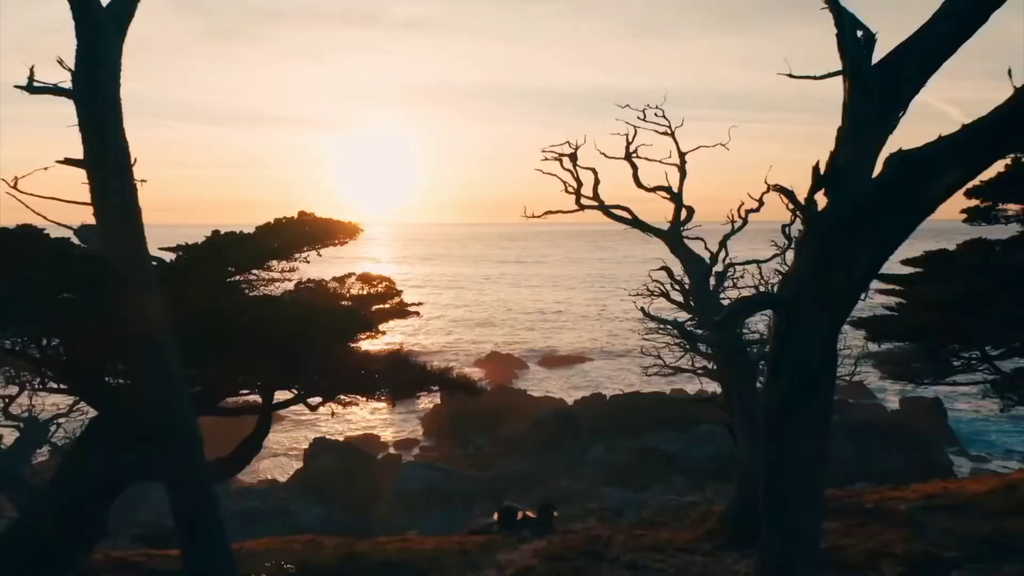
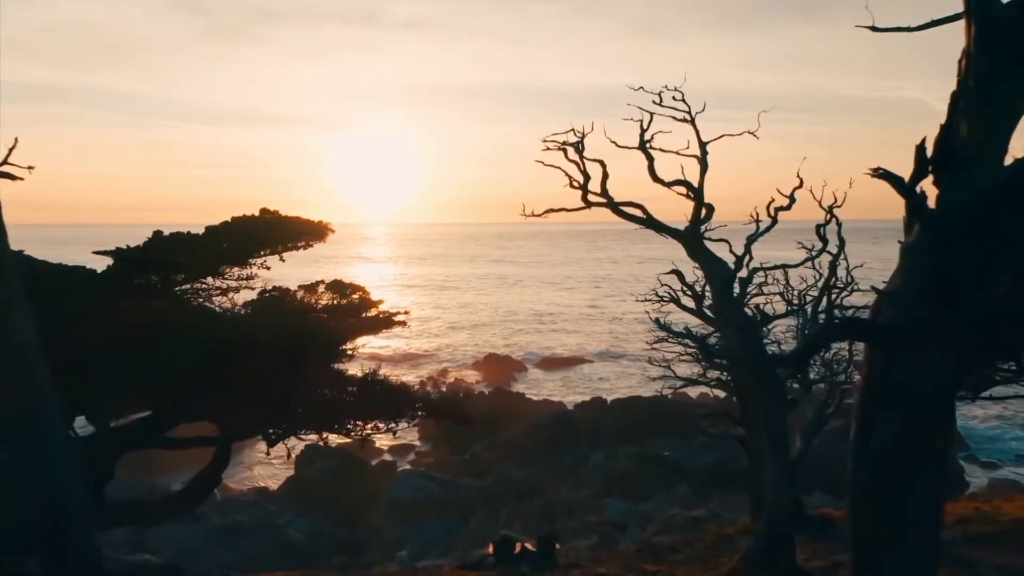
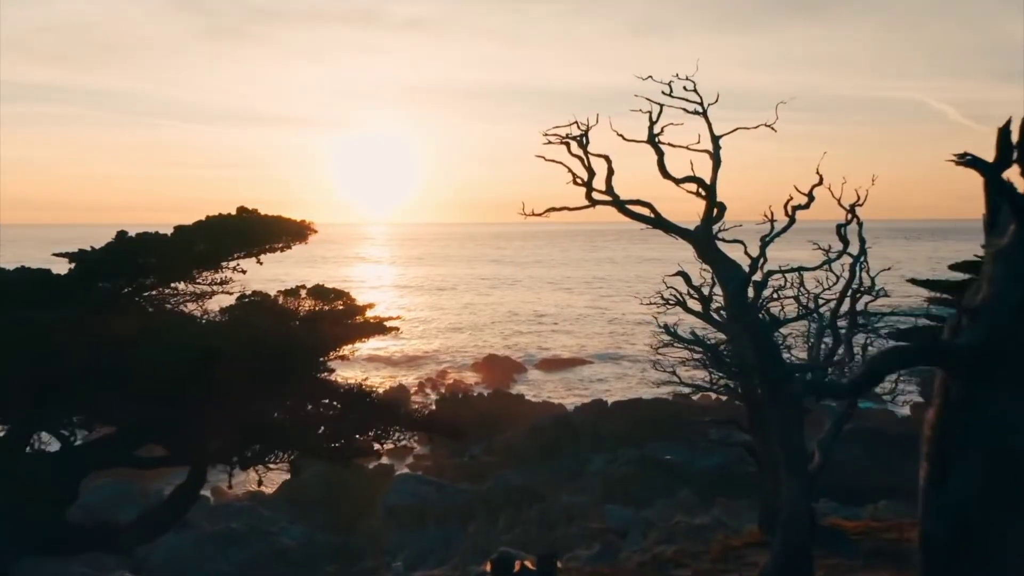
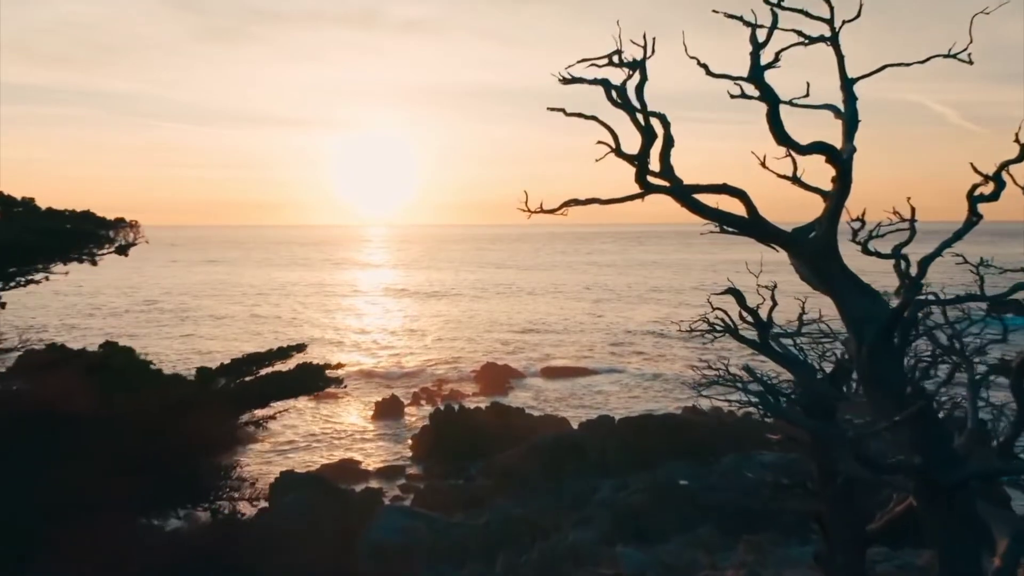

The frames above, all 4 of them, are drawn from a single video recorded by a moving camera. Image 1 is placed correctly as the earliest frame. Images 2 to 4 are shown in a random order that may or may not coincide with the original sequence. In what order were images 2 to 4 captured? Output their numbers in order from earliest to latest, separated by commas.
2, 3, 4
